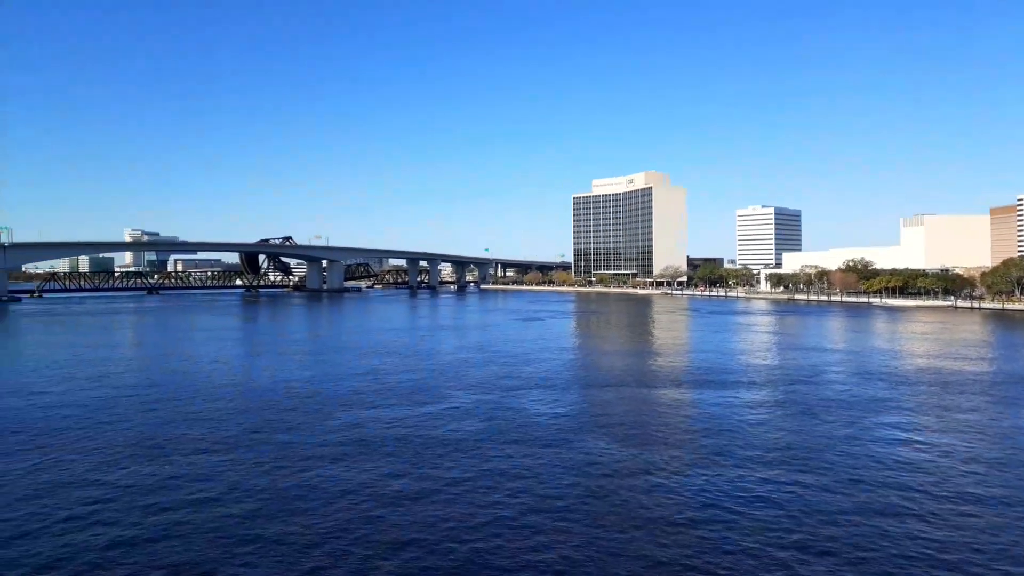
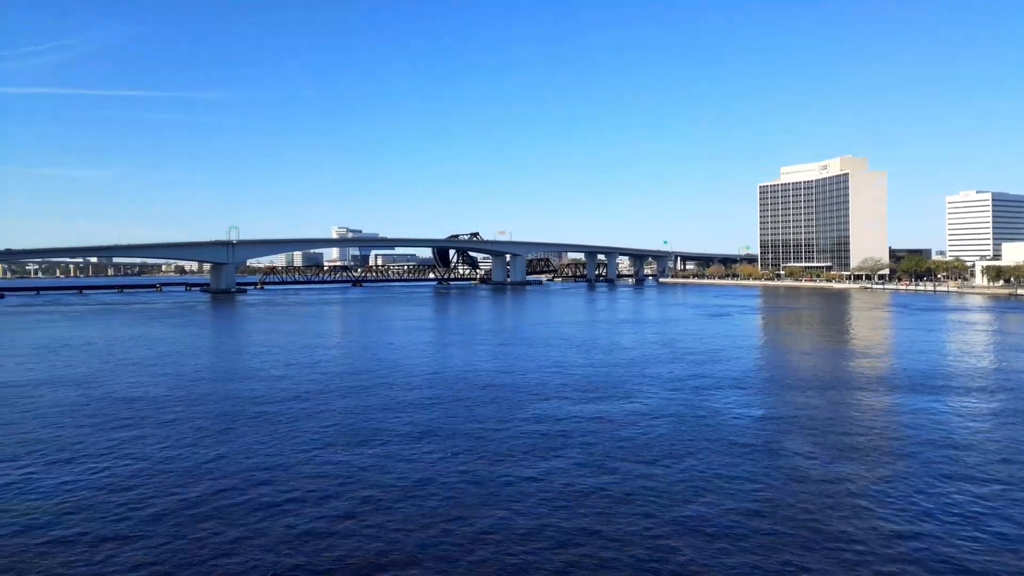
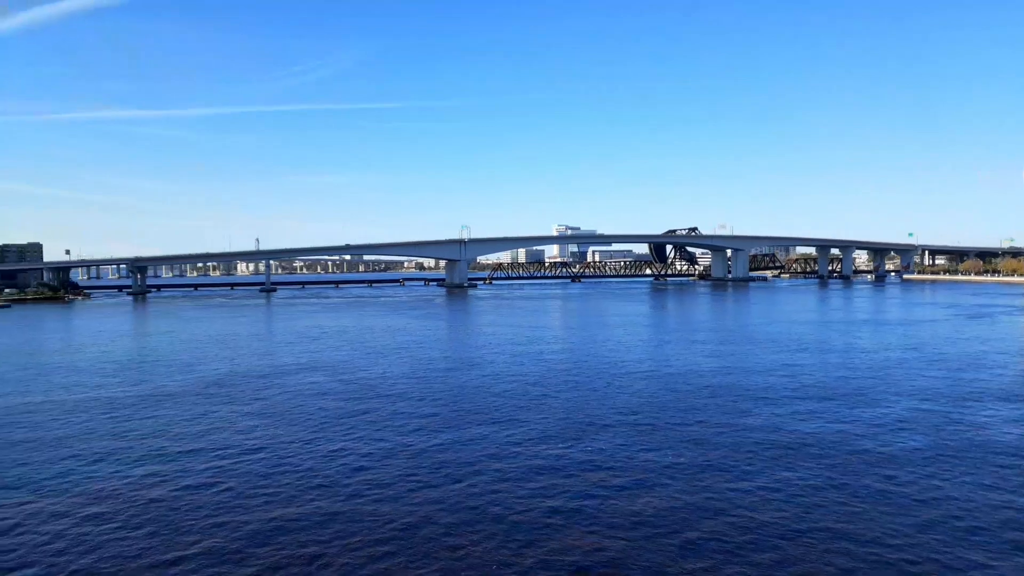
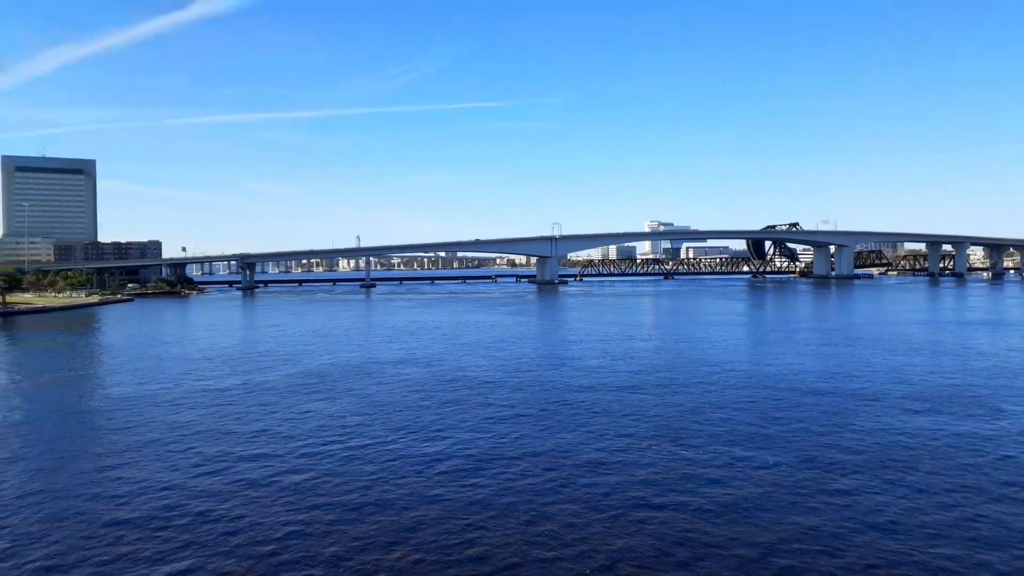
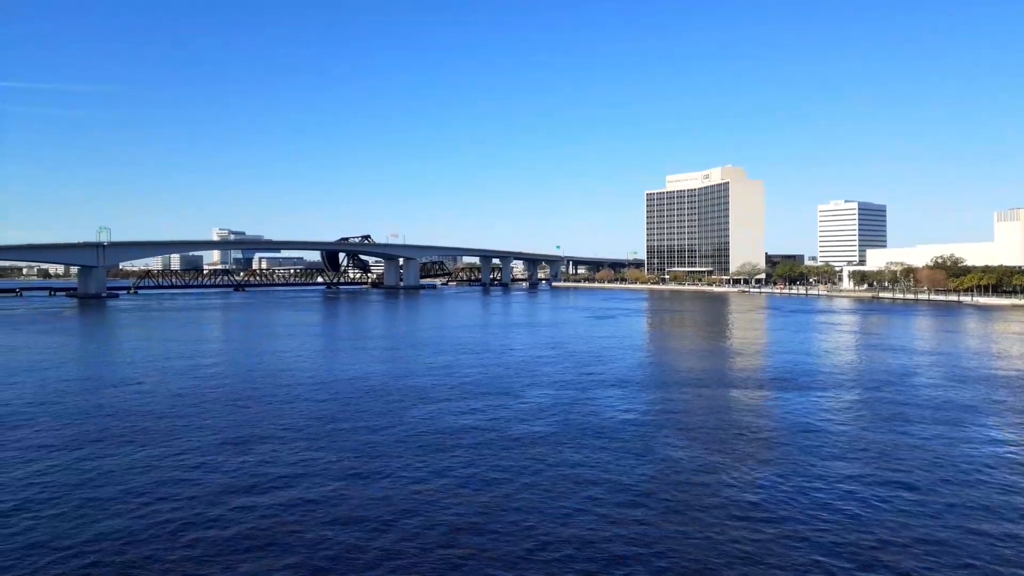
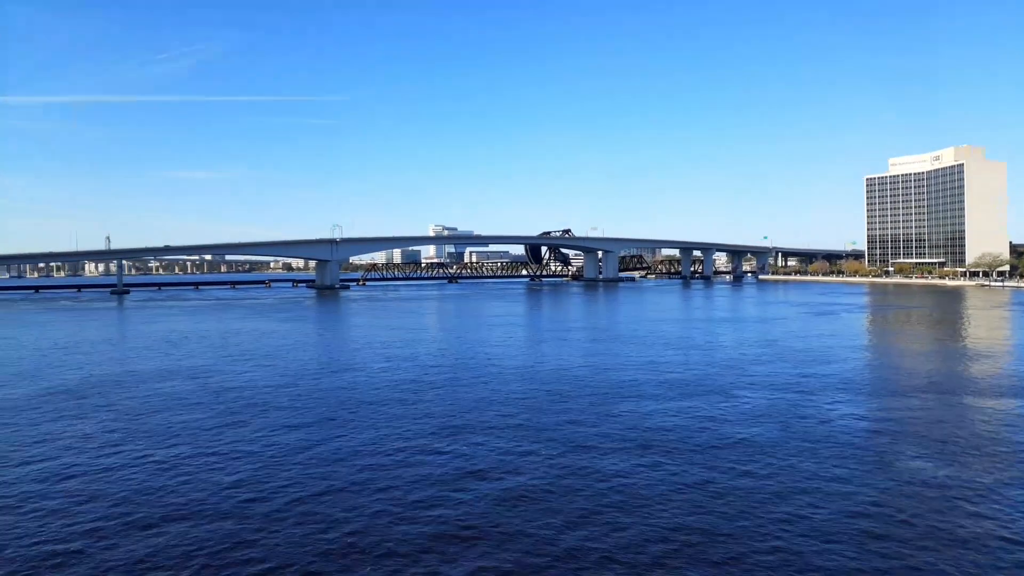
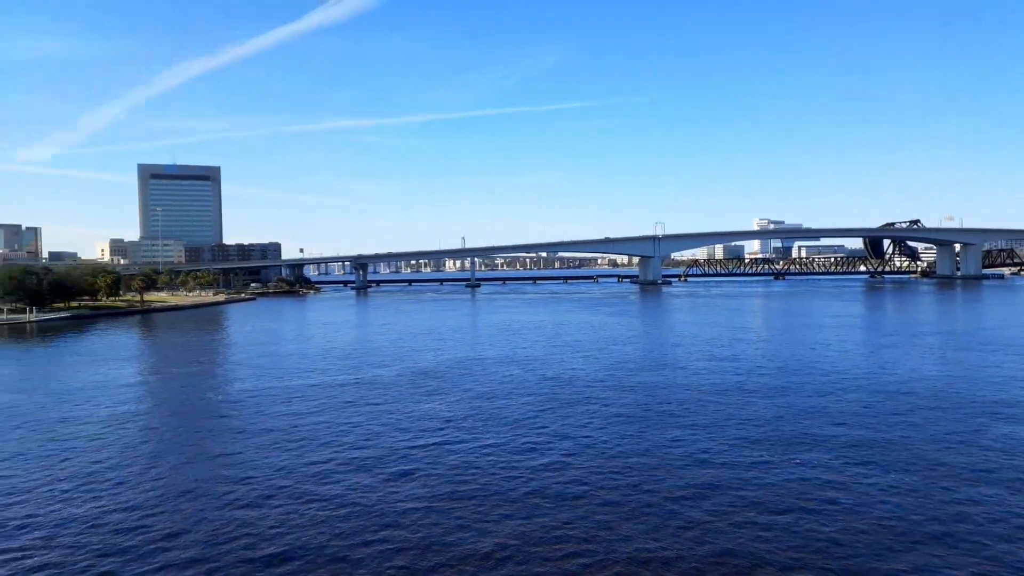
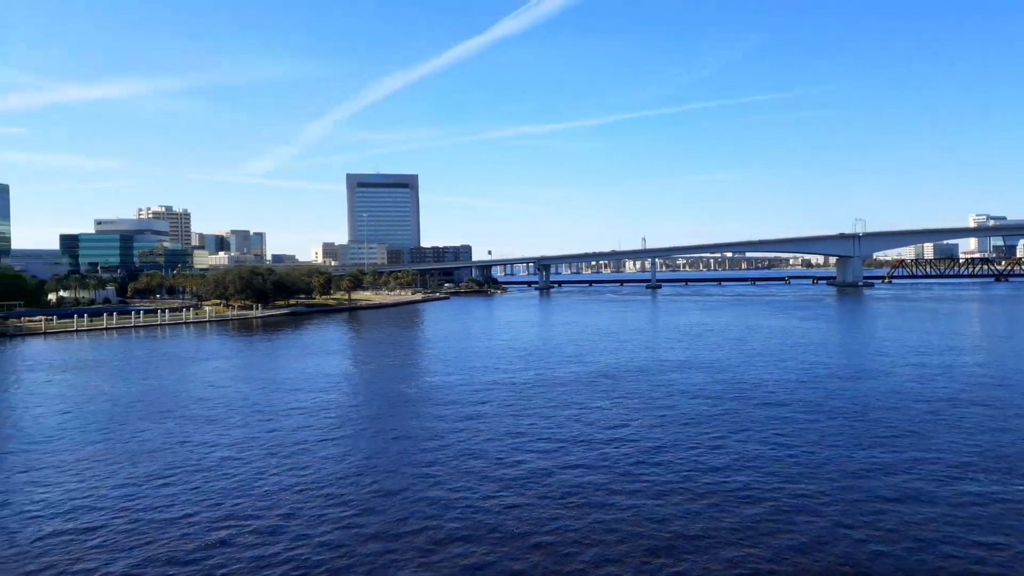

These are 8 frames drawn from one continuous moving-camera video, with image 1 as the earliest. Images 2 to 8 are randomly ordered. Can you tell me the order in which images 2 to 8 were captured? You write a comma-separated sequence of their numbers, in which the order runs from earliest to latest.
5, 2, 6, 3, 4, 7, 8
